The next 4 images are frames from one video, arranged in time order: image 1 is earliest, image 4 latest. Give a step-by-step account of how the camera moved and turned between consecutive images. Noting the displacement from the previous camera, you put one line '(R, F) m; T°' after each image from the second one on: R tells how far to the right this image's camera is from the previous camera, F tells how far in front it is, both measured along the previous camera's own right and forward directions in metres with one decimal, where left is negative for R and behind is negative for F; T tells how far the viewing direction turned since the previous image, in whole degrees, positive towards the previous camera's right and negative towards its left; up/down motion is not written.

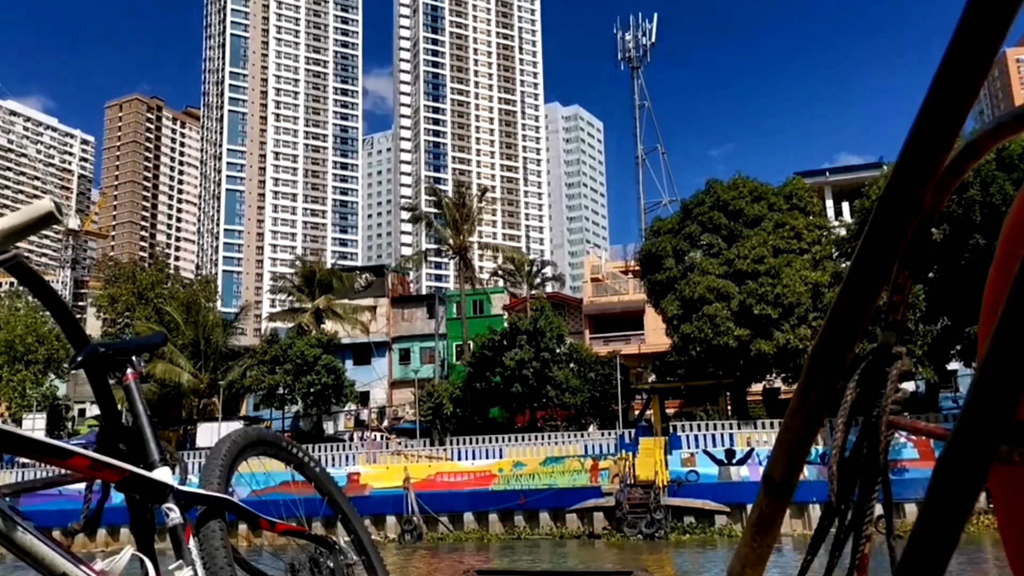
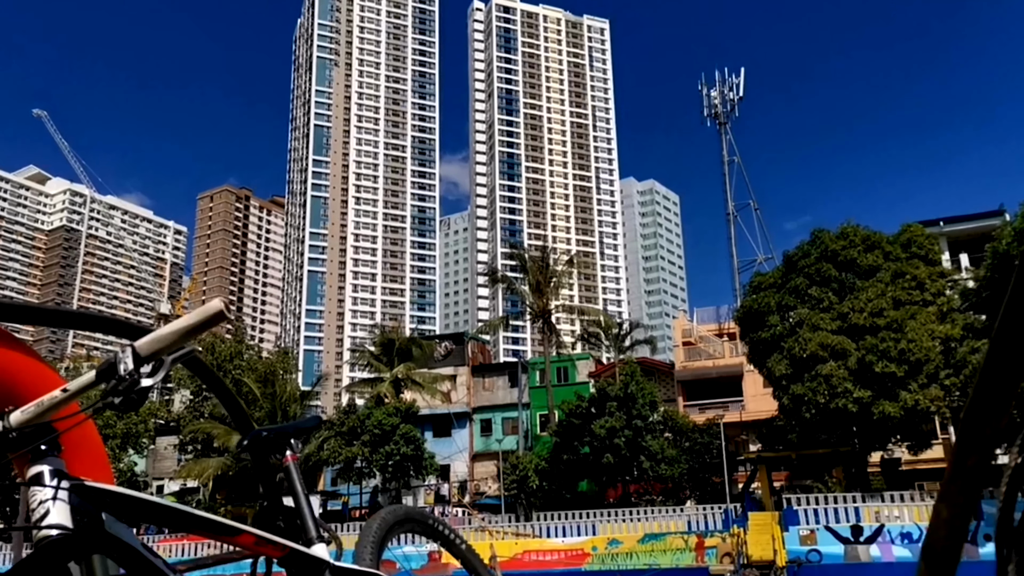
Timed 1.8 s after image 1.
(-0.2, +0.8) m; -5°
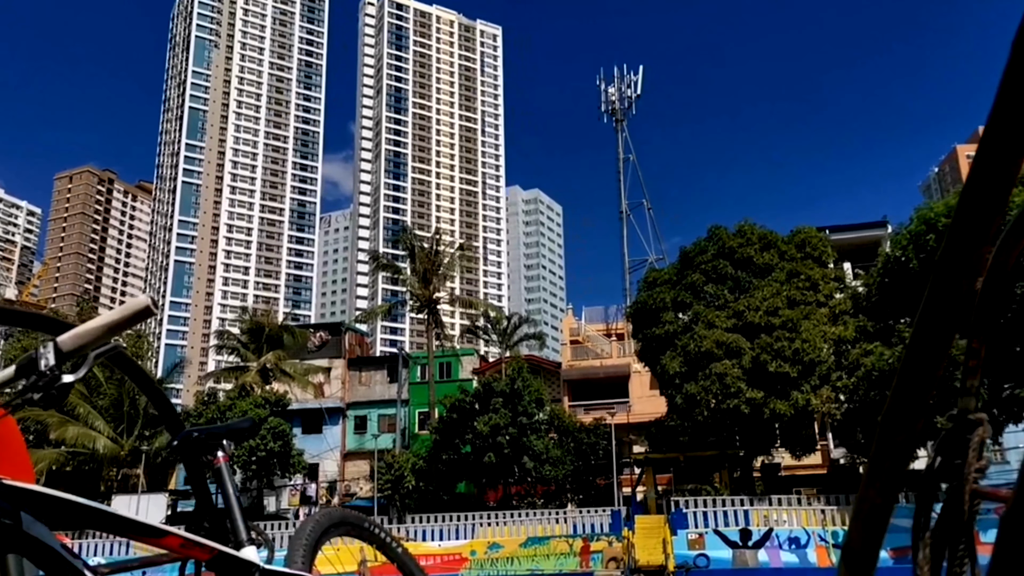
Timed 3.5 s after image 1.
(-0.1, +0.8) m; +8°
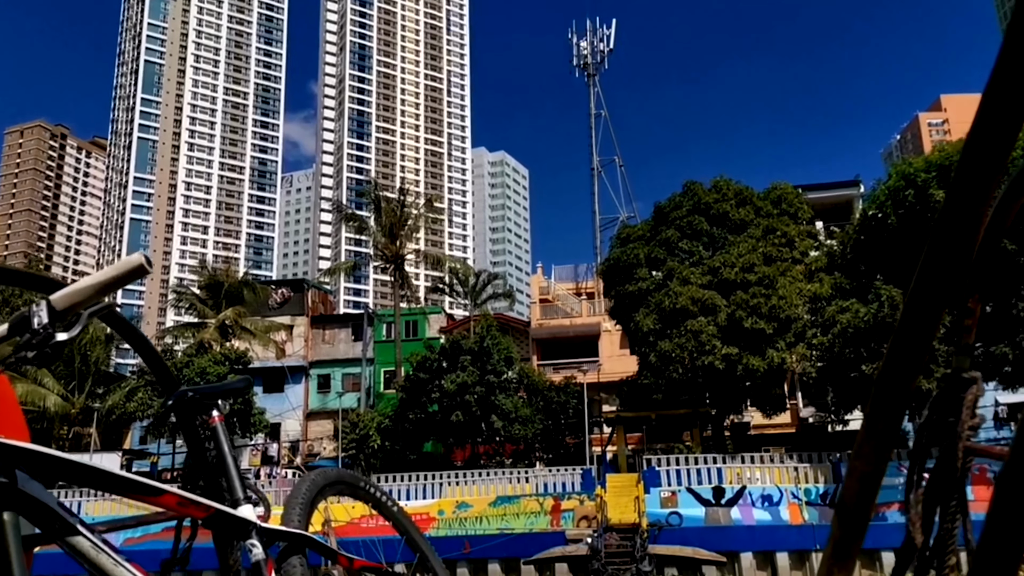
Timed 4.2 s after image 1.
(-0.1, +0.3) m; +2°
